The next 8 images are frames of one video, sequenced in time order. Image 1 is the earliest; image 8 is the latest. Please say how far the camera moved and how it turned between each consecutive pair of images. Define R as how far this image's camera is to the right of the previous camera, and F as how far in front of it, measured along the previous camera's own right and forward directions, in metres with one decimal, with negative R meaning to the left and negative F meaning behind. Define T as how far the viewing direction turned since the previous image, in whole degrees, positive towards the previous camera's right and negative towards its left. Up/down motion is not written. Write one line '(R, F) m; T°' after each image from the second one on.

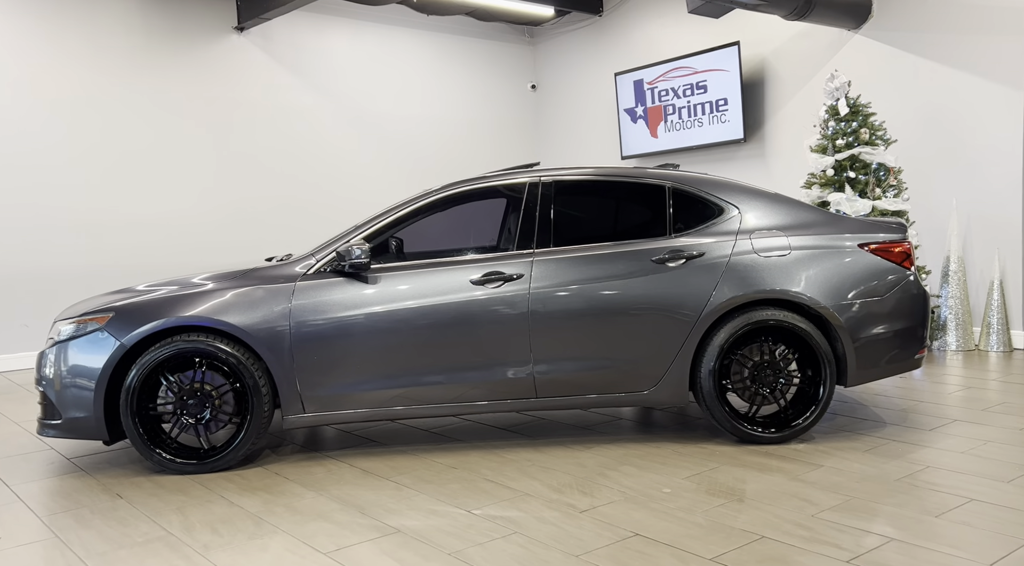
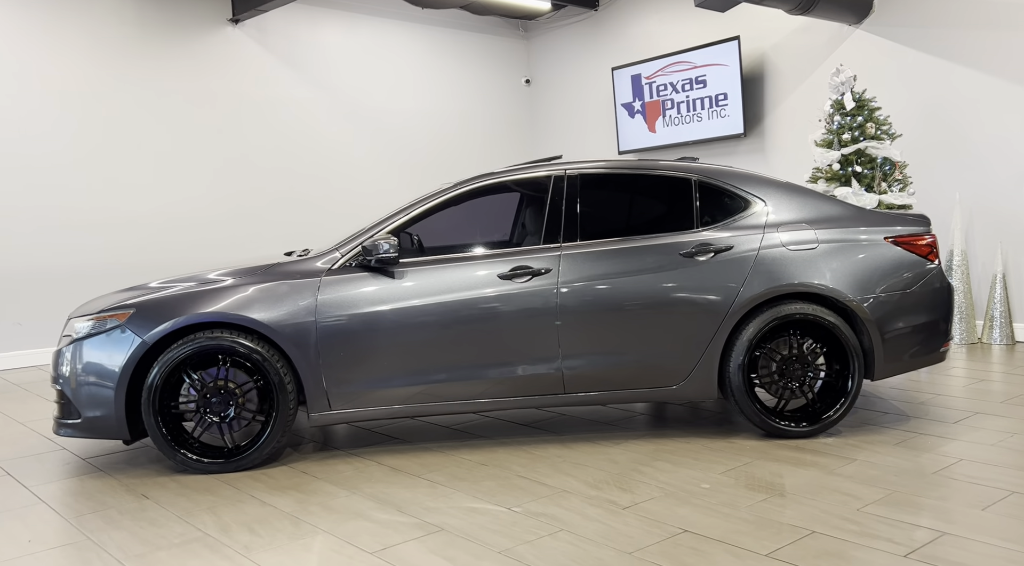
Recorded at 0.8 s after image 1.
(-0.3, +0.1) m; +2°
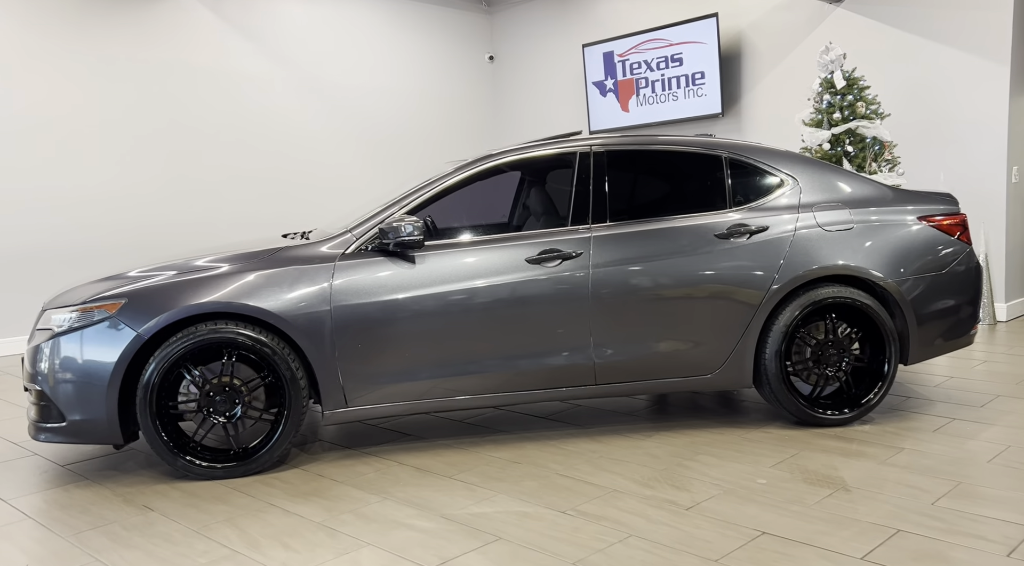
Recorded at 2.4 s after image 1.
(-0.5, +0.3) m; +5°
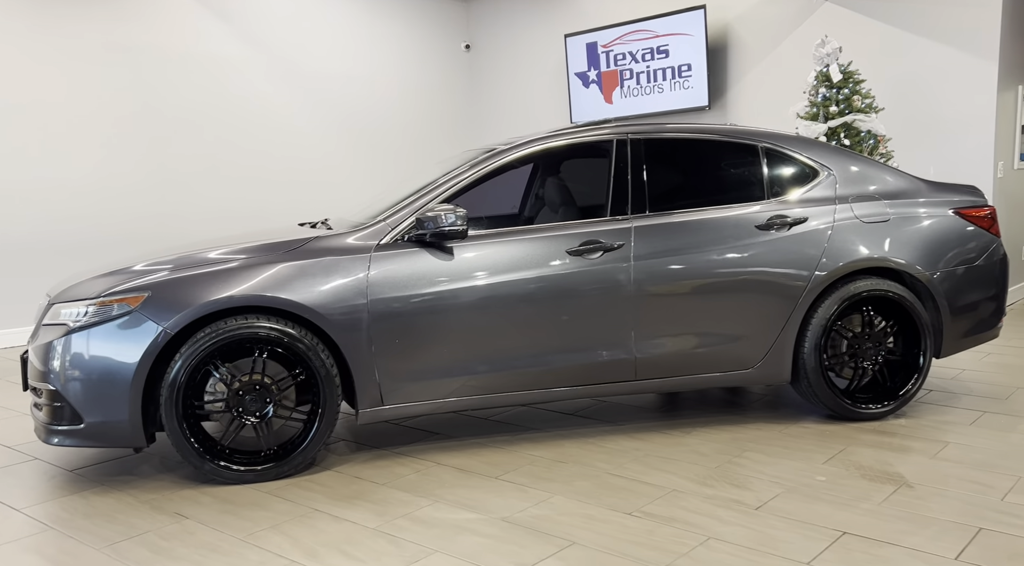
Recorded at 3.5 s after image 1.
(-0.4, +0.2) m; +4°
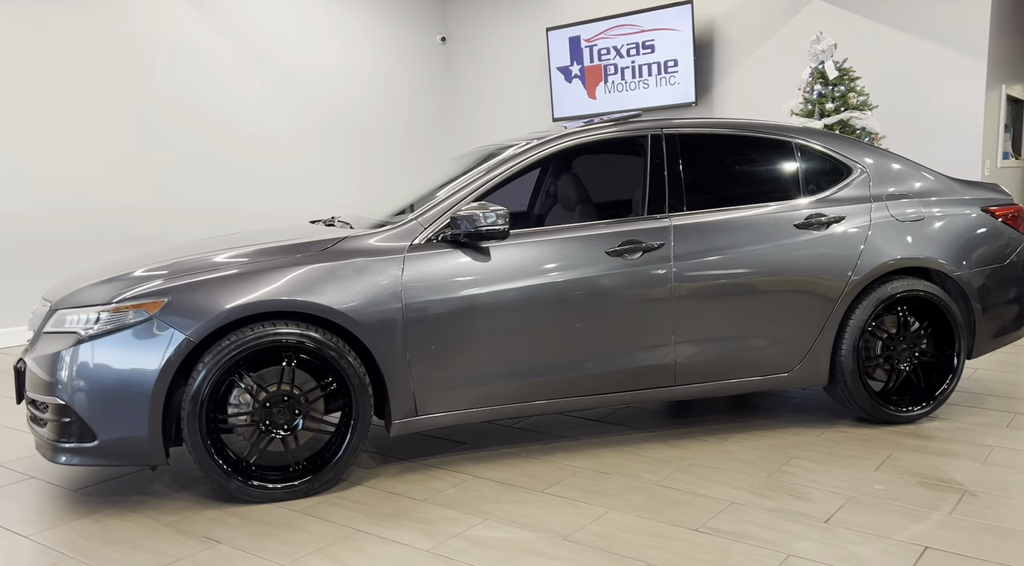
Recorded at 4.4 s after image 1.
(-0.4, +0.2) m; +3°
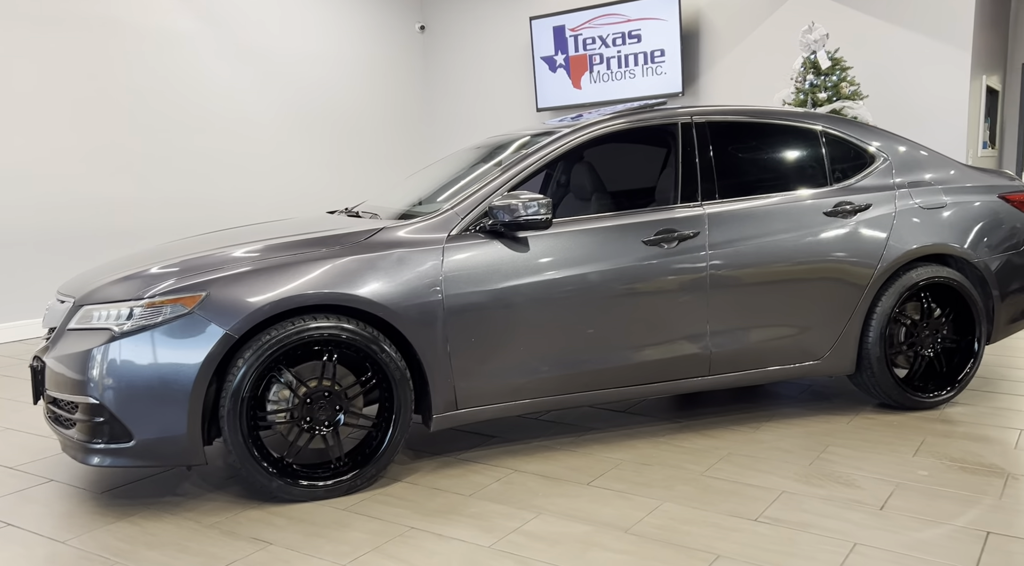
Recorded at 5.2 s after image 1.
(-0.3, +0.1) m; +3°
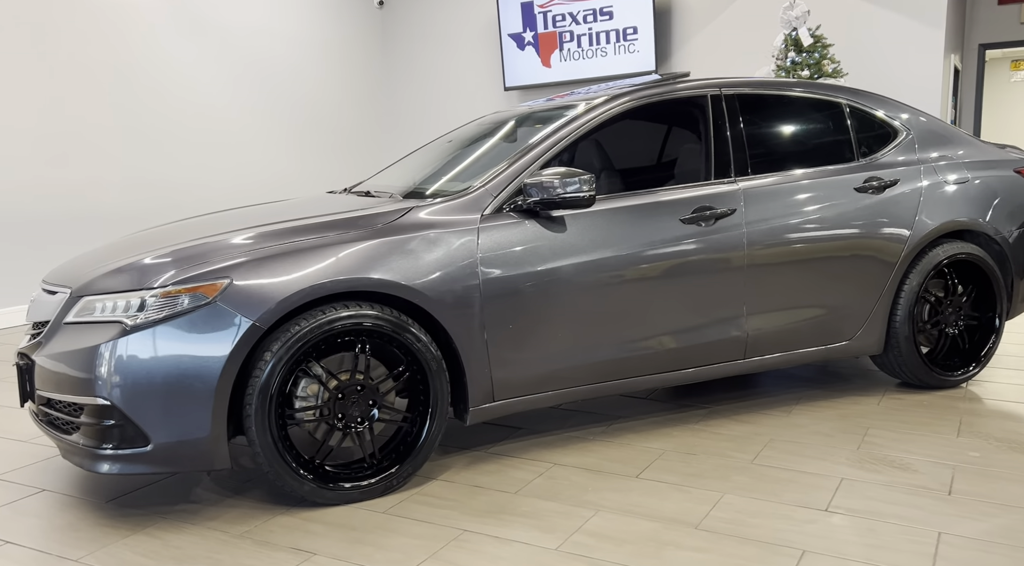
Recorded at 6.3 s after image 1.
(-0.4, +0.2) m; +4°
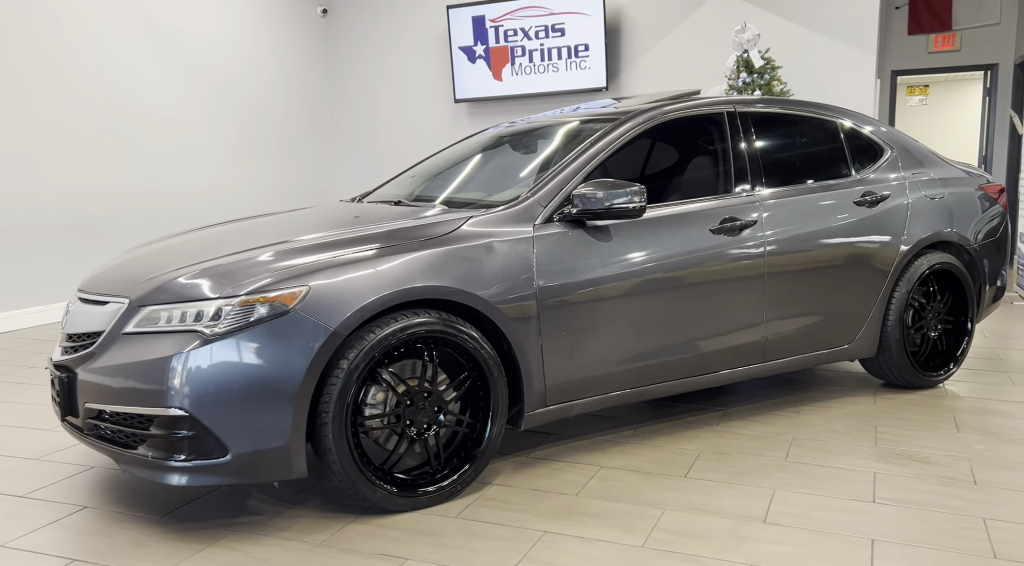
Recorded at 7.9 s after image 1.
(-0.6, -0.1) m; +7°
